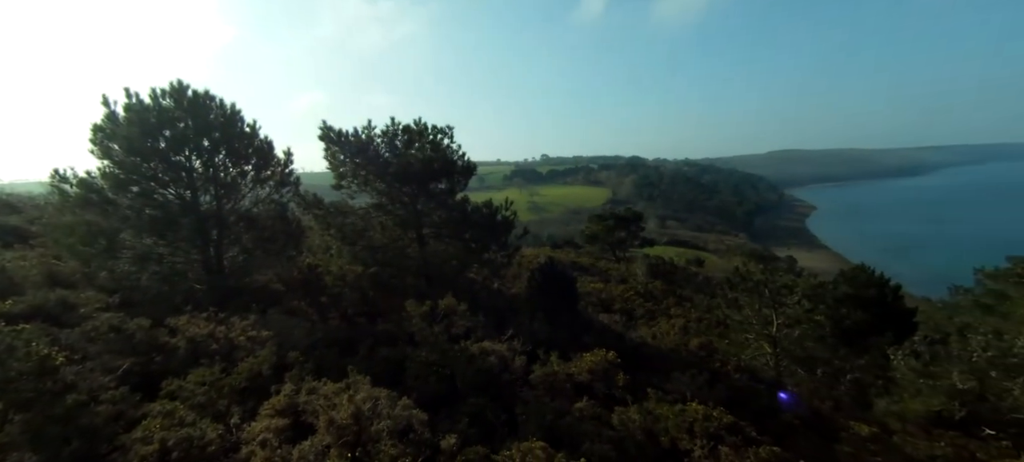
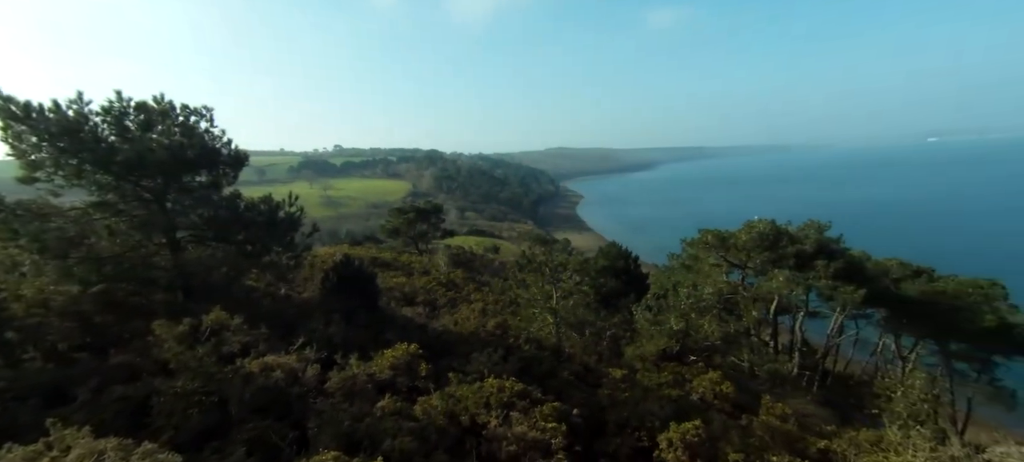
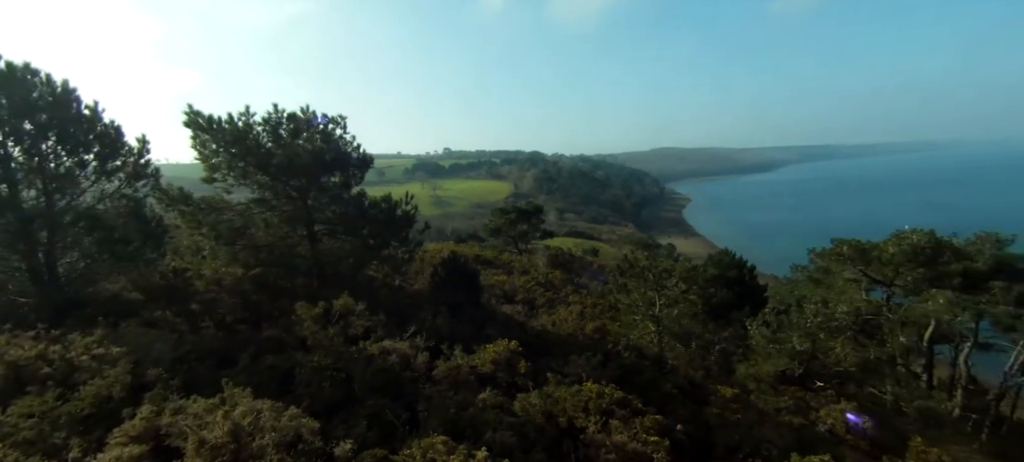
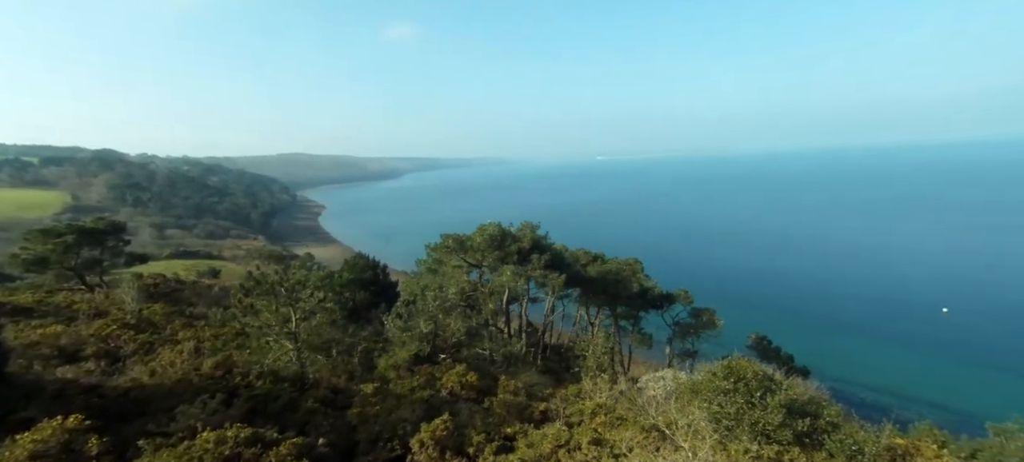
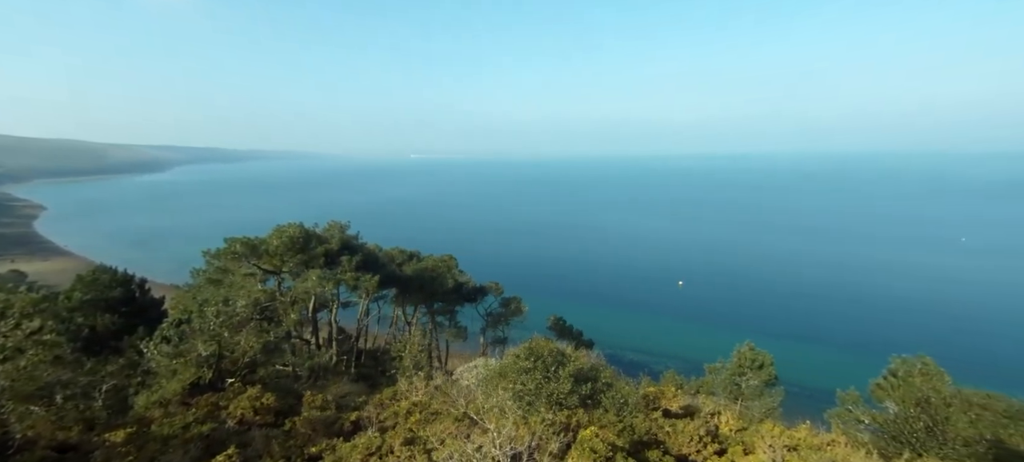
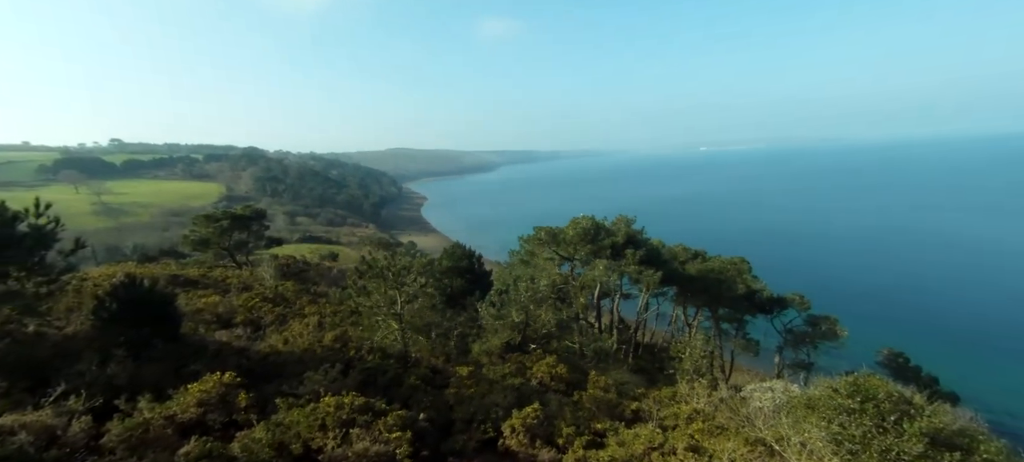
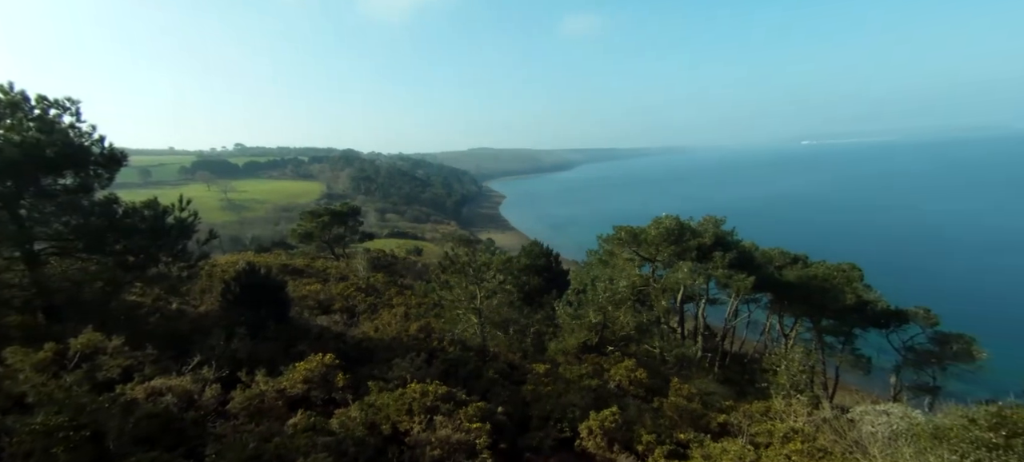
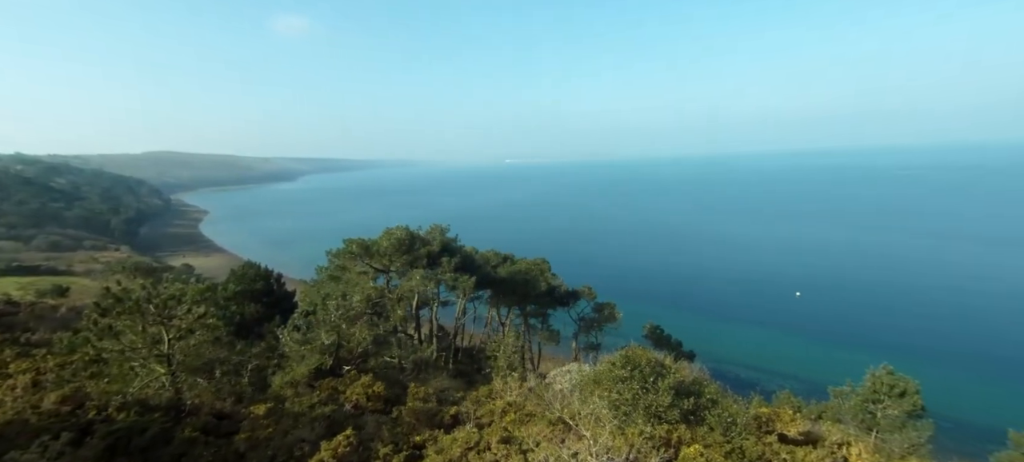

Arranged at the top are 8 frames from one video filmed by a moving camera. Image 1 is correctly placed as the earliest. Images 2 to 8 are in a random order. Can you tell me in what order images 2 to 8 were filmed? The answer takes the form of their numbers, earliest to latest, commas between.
3, 2, 7, 6, 4, 8, 5
